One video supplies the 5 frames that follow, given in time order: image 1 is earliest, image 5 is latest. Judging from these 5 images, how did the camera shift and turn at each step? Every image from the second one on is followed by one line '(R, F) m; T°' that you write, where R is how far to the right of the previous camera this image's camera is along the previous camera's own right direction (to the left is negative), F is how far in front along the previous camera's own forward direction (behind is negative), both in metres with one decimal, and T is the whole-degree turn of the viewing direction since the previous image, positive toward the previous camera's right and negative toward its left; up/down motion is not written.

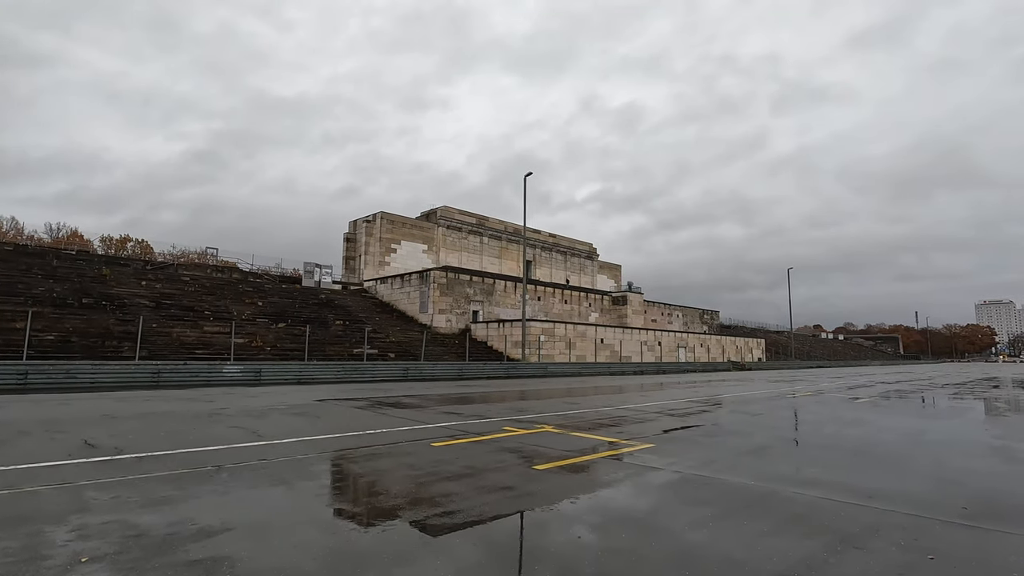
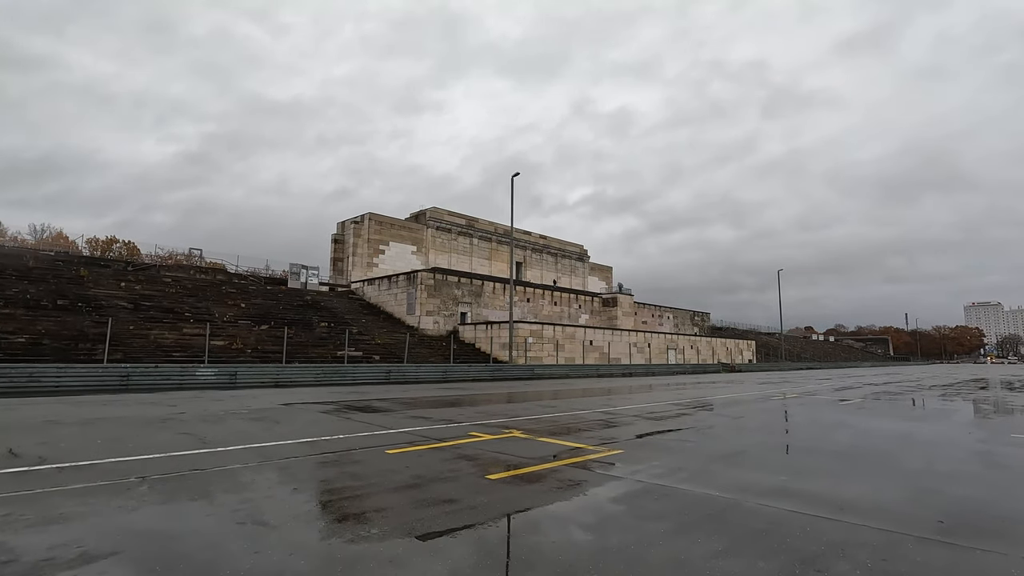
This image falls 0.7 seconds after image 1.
(+0.5, +0.4) m; +1°
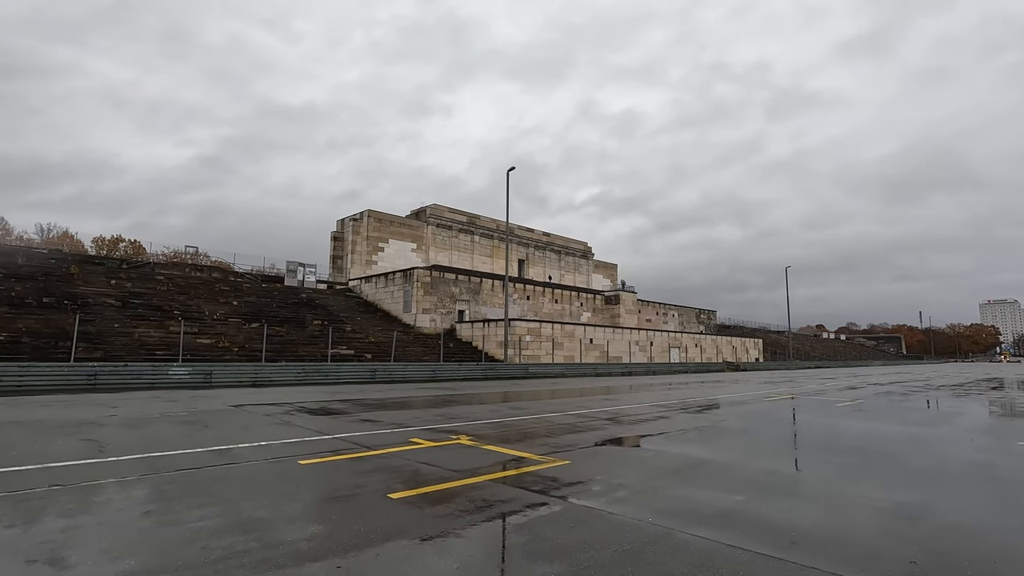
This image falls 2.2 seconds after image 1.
(+1.0, +0.9) m; -1°
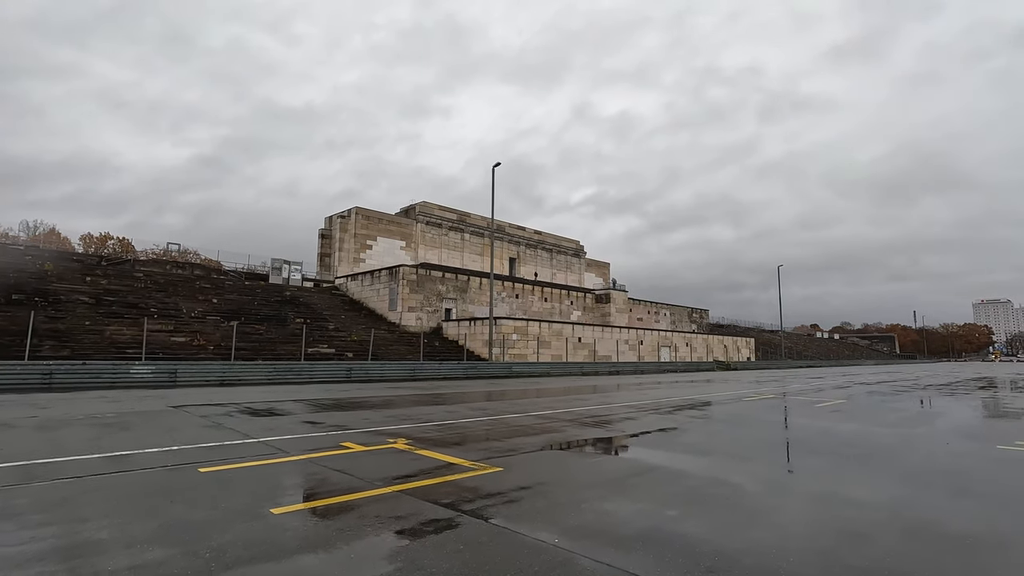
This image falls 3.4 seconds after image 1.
(+0.8, +0.6) m; 0°
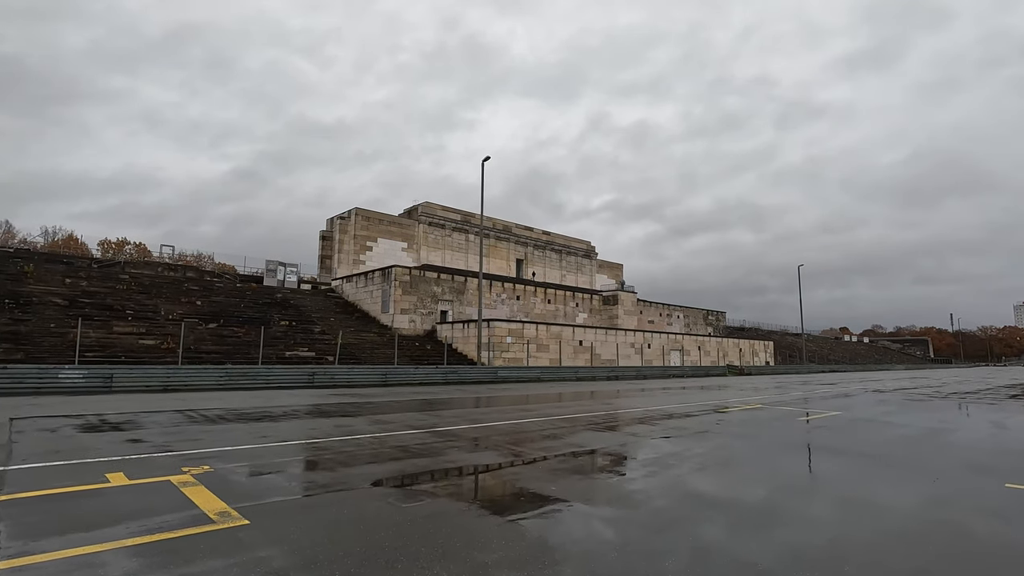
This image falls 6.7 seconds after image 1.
(+2.2, +2.0) m; -2°
